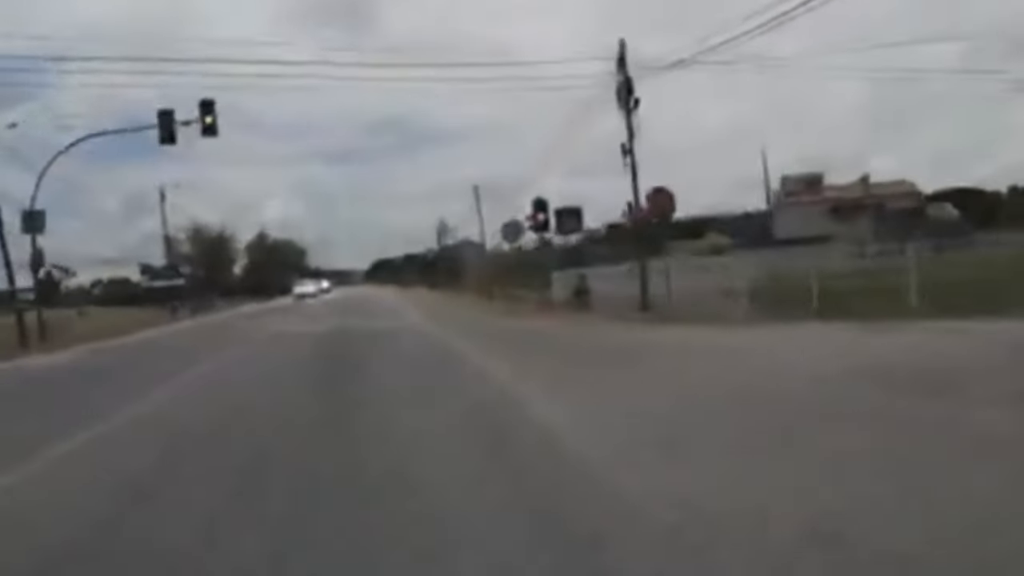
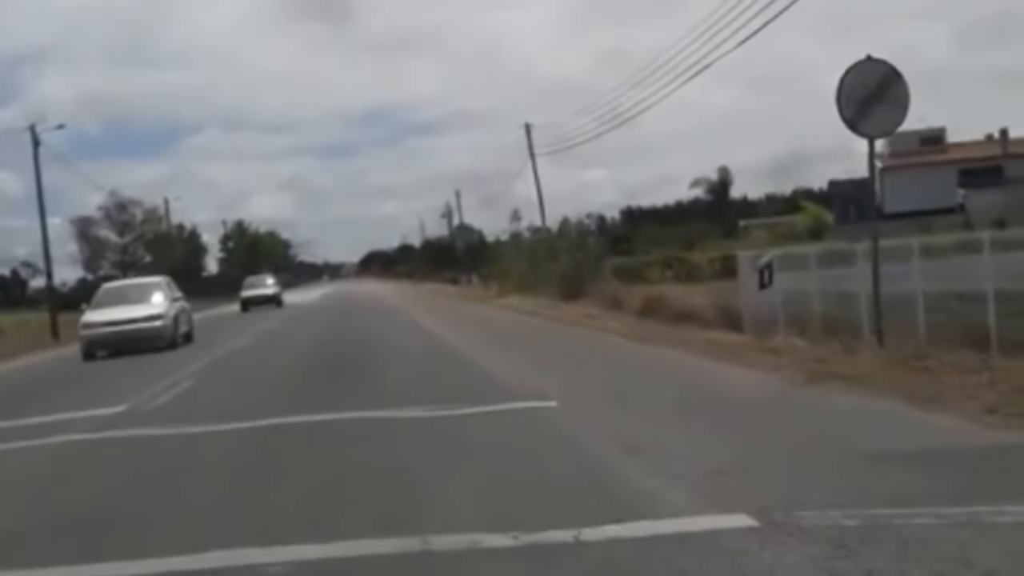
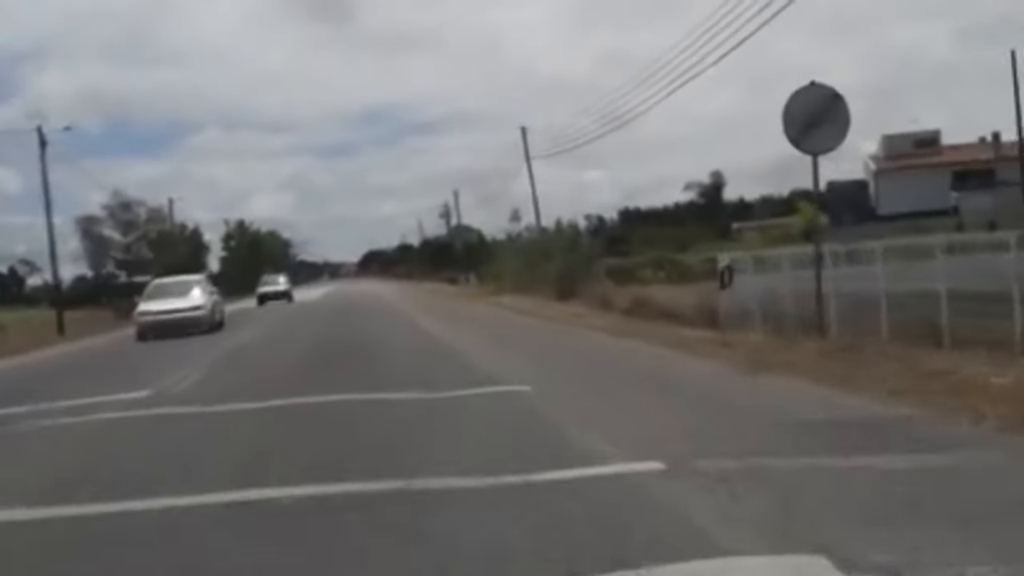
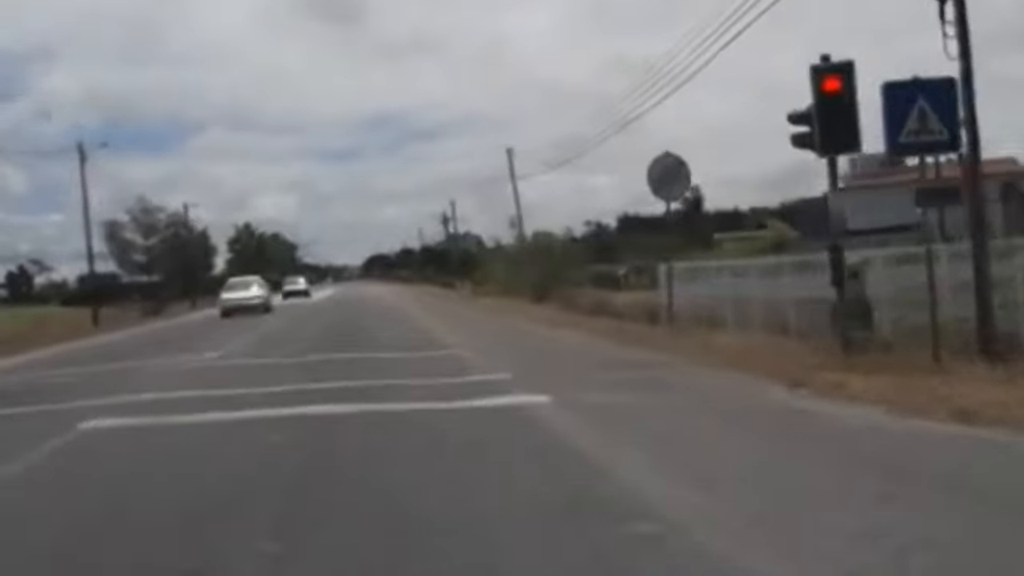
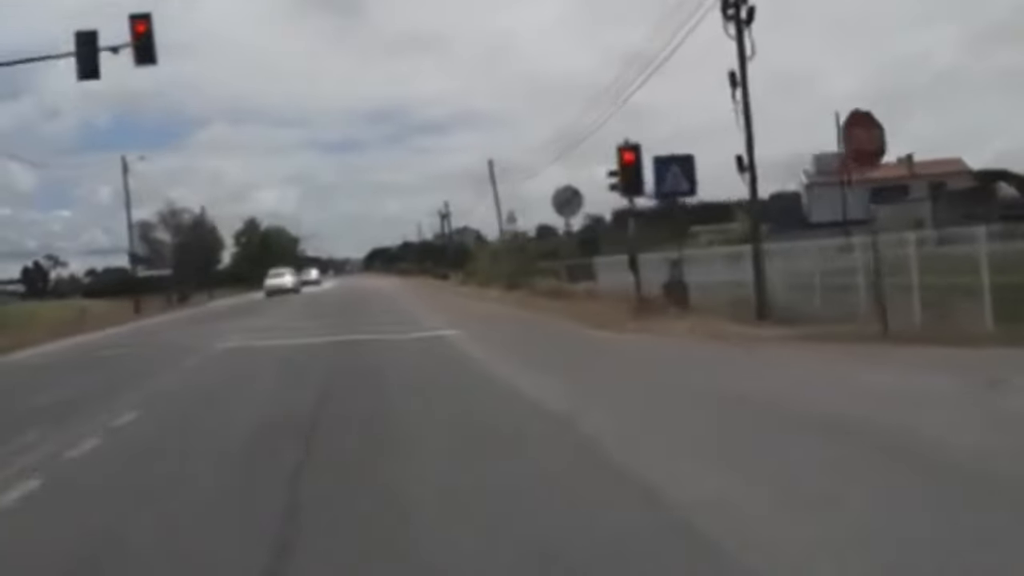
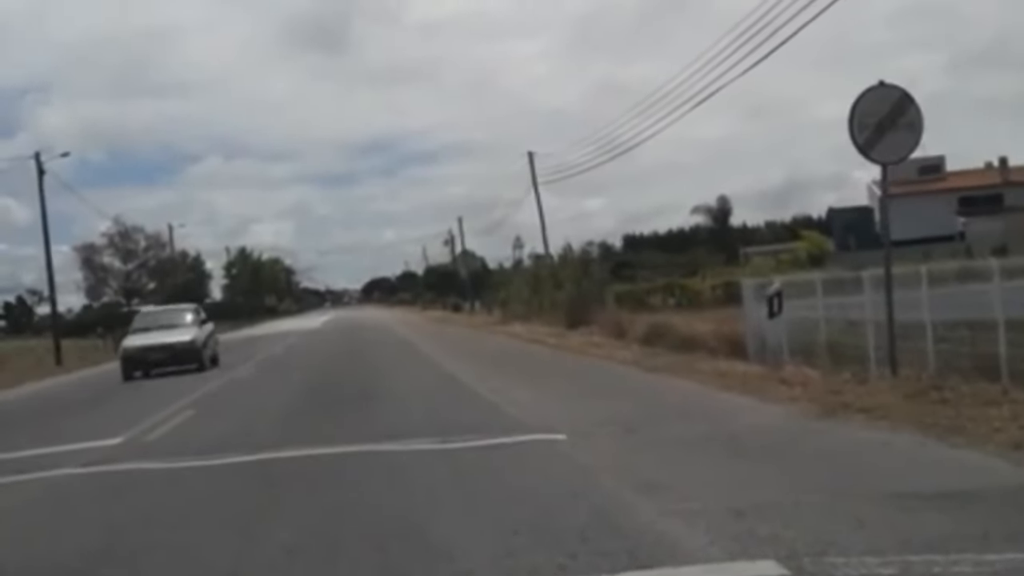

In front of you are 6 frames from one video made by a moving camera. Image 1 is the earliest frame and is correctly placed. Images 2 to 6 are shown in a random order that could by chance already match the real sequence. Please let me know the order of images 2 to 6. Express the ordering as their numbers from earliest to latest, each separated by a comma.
5, 4, 3, 2, 6
